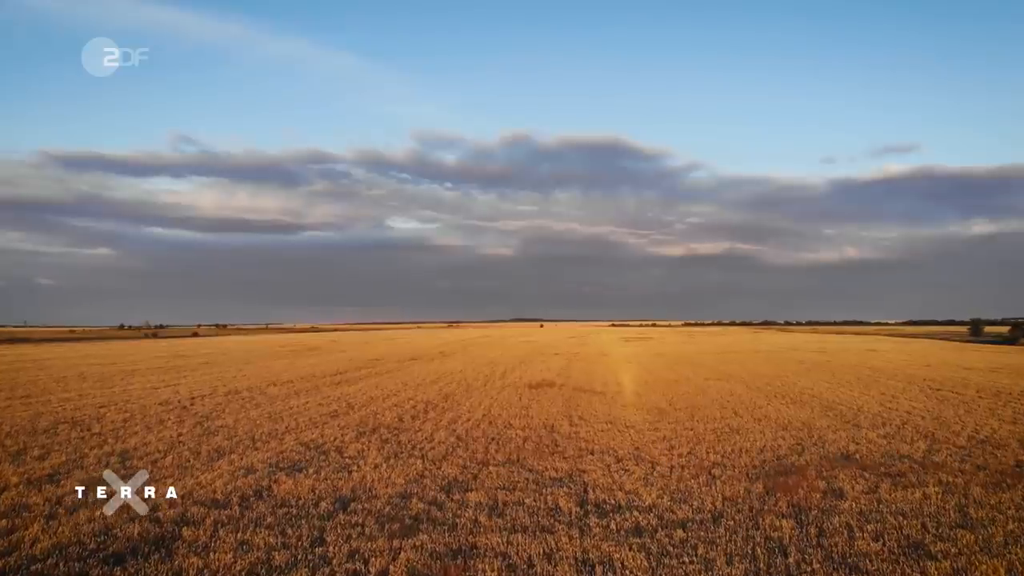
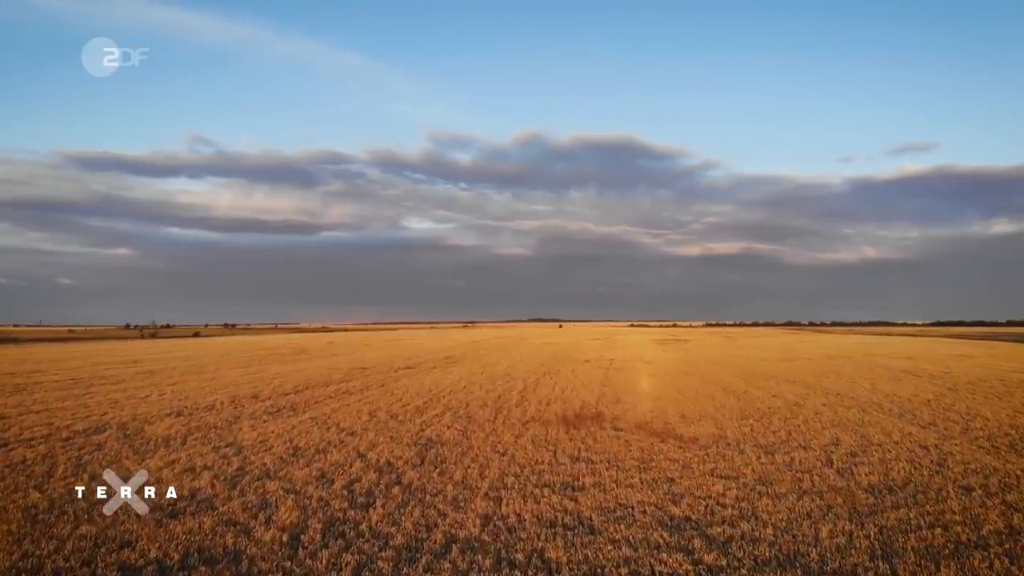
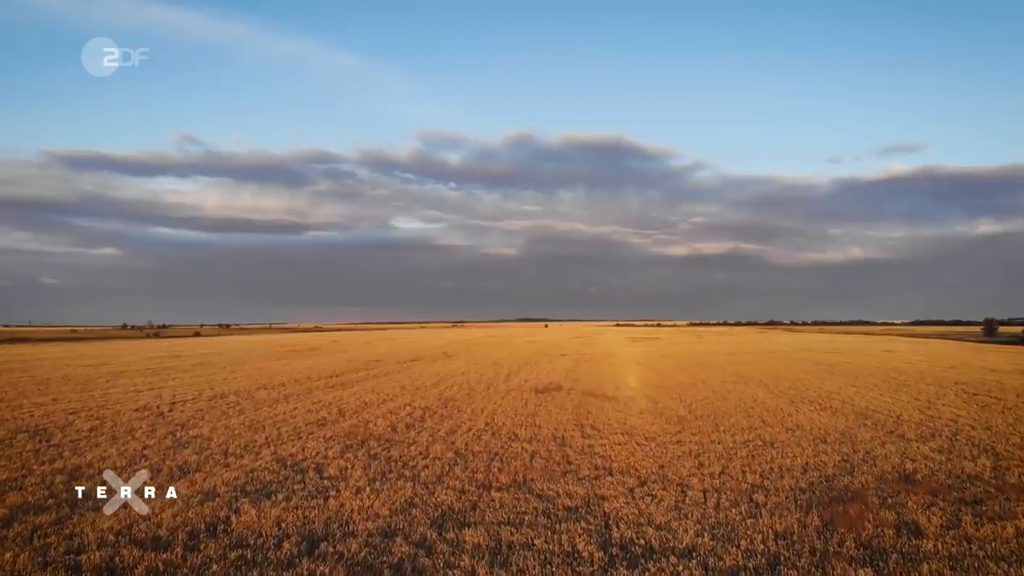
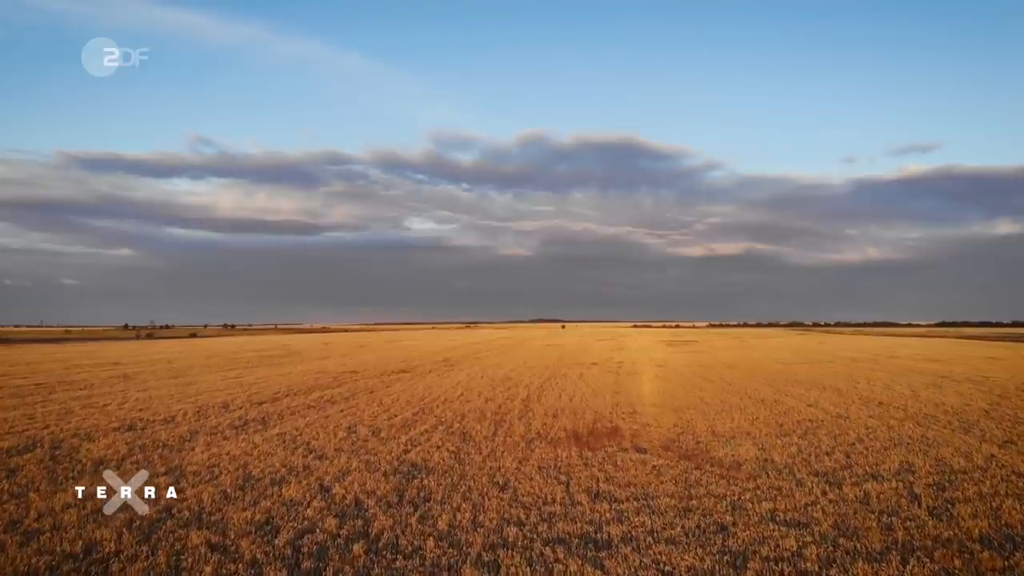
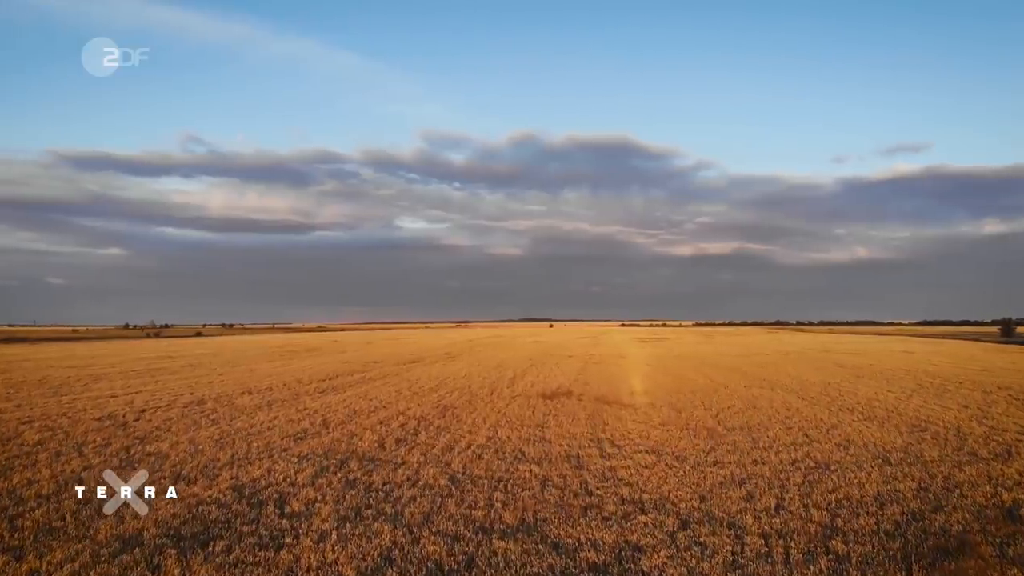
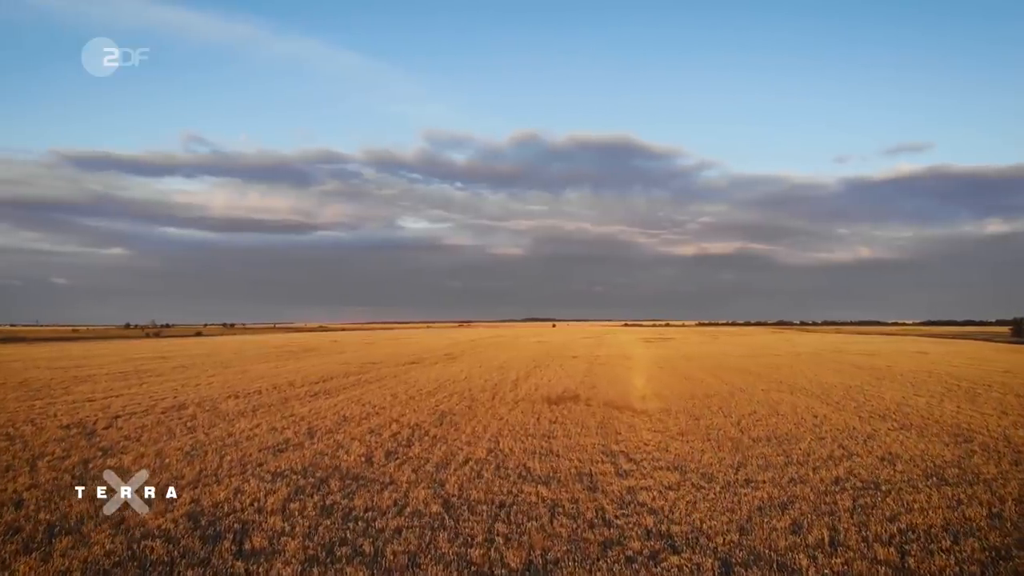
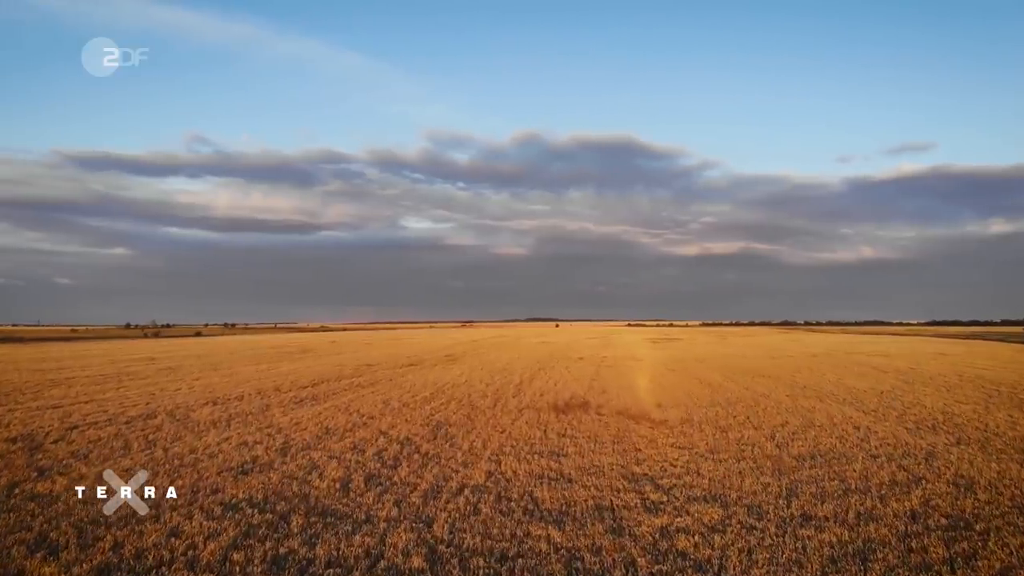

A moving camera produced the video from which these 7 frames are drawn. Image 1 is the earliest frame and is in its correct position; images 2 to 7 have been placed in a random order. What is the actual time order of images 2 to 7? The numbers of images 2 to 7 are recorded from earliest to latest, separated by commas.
3, 5, 6, 7, 2, 4
